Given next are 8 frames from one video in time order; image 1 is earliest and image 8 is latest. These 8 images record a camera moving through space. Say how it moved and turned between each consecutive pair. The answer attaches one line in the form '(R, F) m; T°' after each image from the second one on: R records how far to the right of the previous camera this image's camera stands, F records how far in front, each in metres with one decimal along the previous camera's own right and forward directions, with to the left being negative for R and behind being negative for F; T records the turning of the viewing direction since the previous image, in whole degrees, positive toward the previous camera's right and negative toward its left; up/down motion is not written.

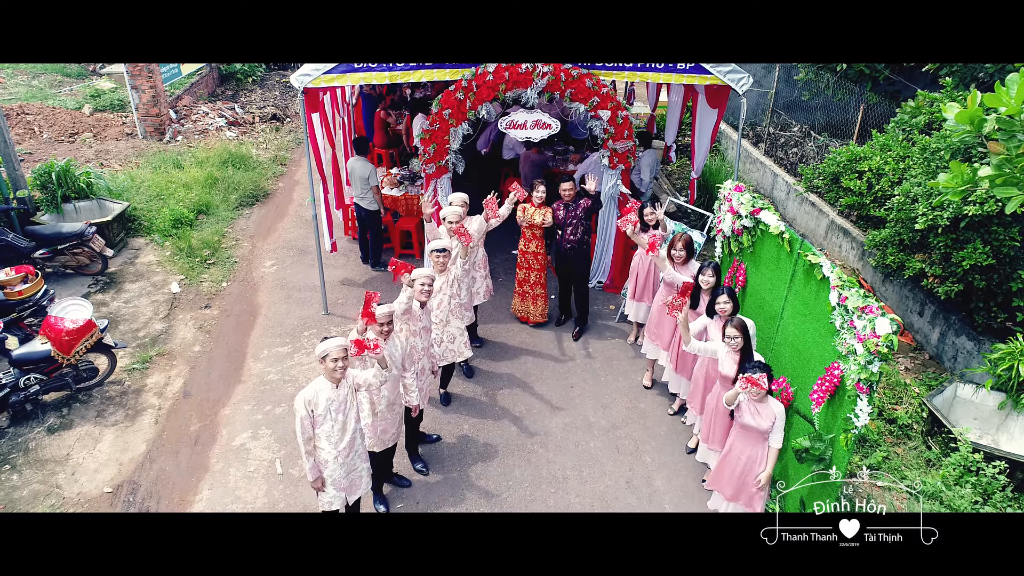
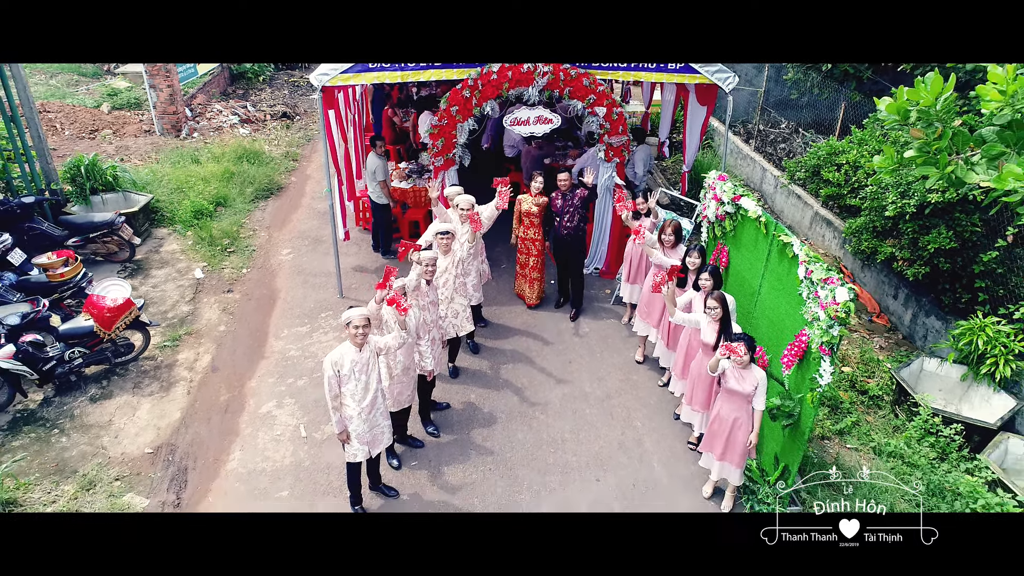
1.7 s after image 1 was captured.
(0.0, -0.5) m; 0°
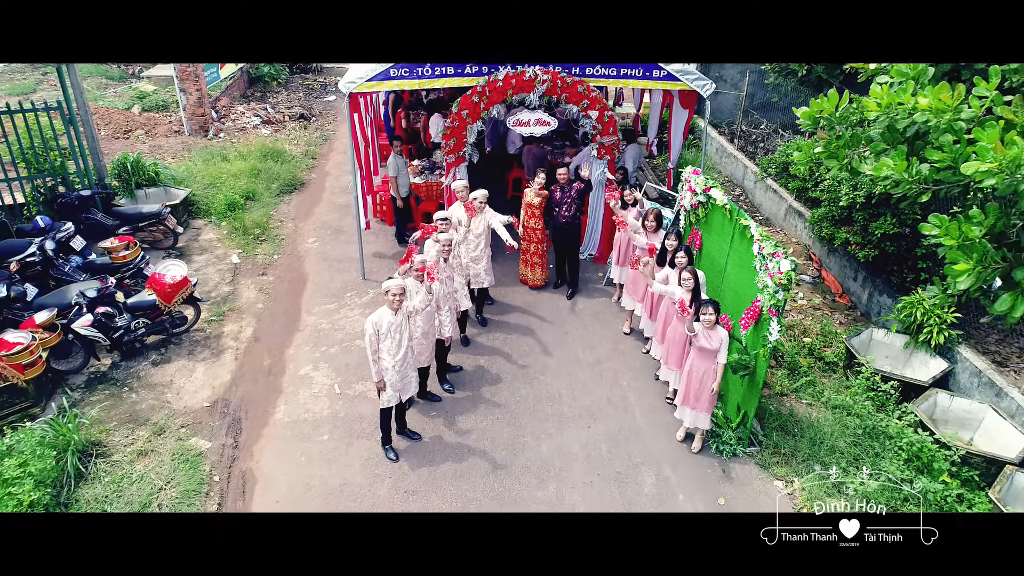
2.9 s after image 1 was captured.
(0.0, -0.9) m; 0°
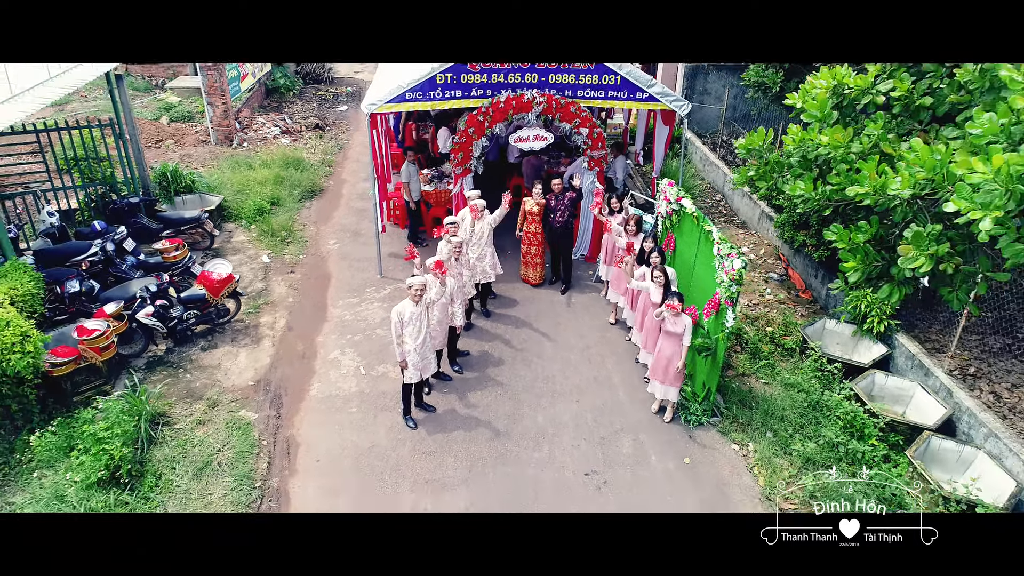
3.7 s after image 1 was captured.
(0.0, -1.0) m; 0°
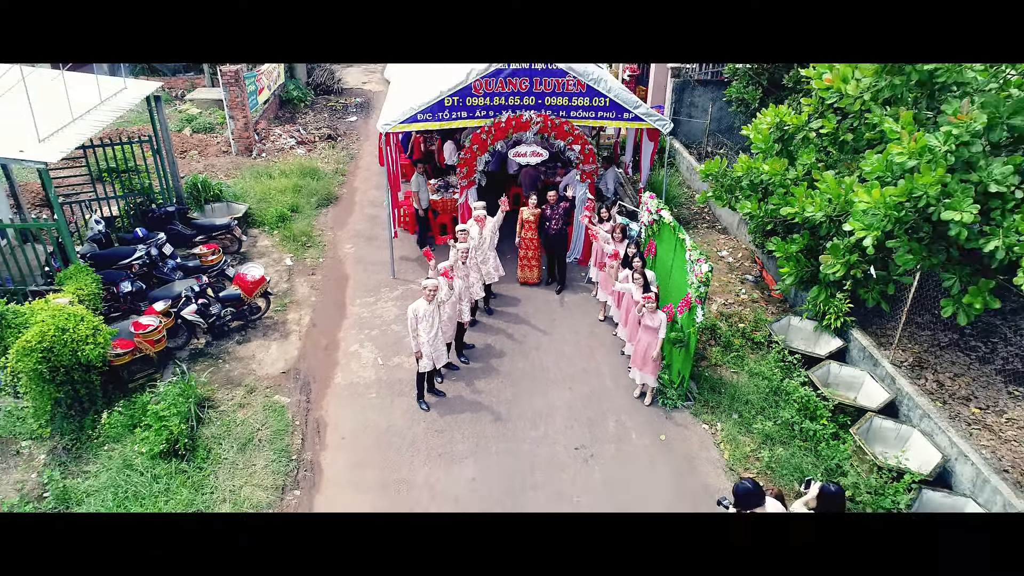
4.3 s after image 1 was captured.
(0.0, -1.0) m; 0°
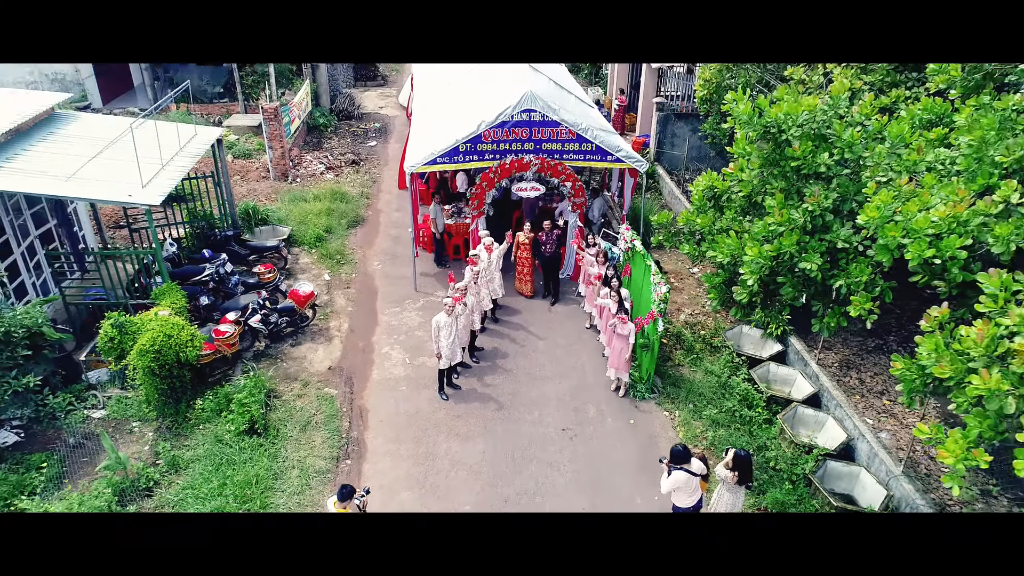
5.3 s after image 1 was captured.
(0.0, -1.9) m; 0°
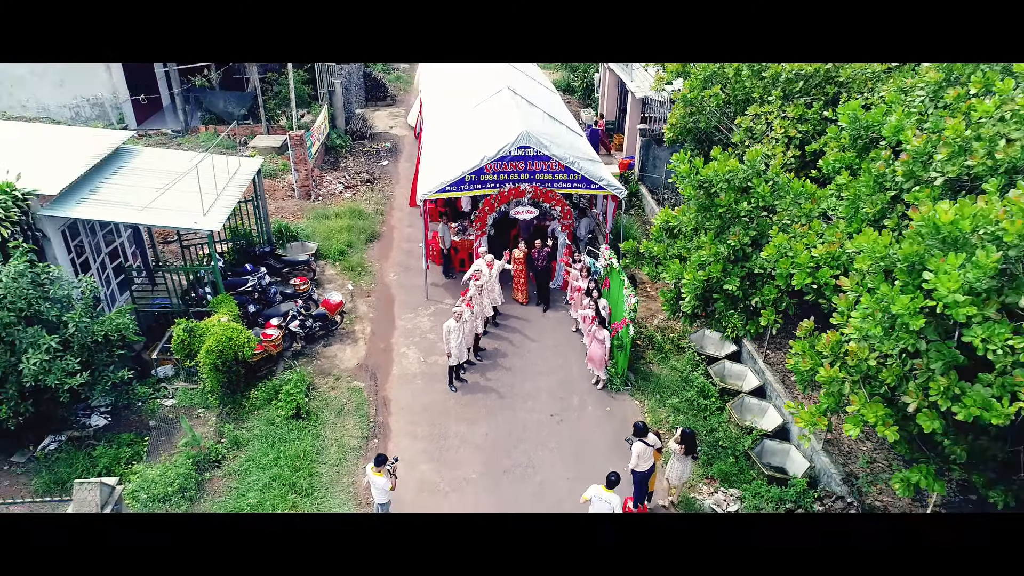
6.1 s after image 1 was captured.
(0.0, -1.9) m; 0°
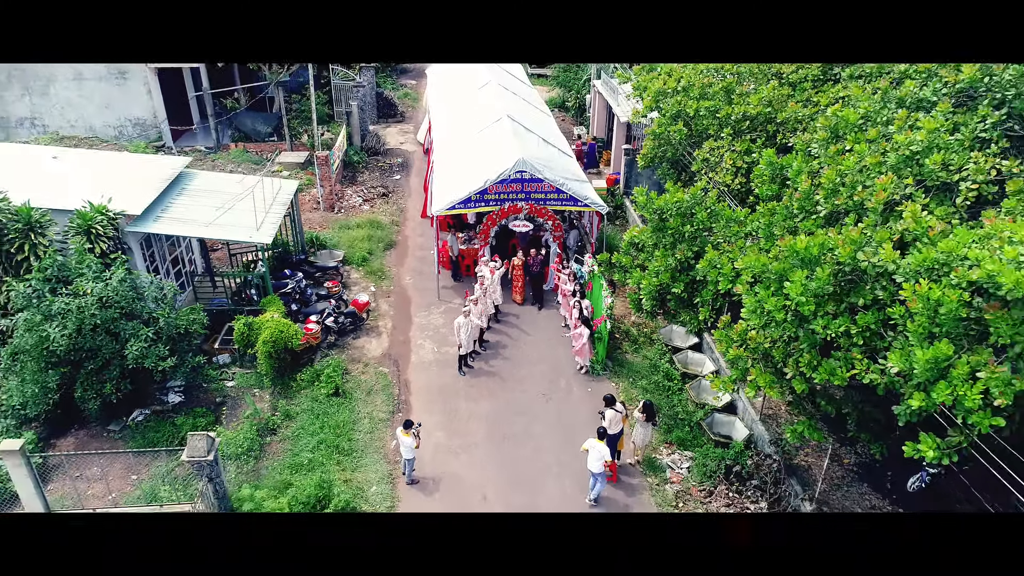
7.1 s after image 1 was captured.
(0.0, -2.4) m; 0°
